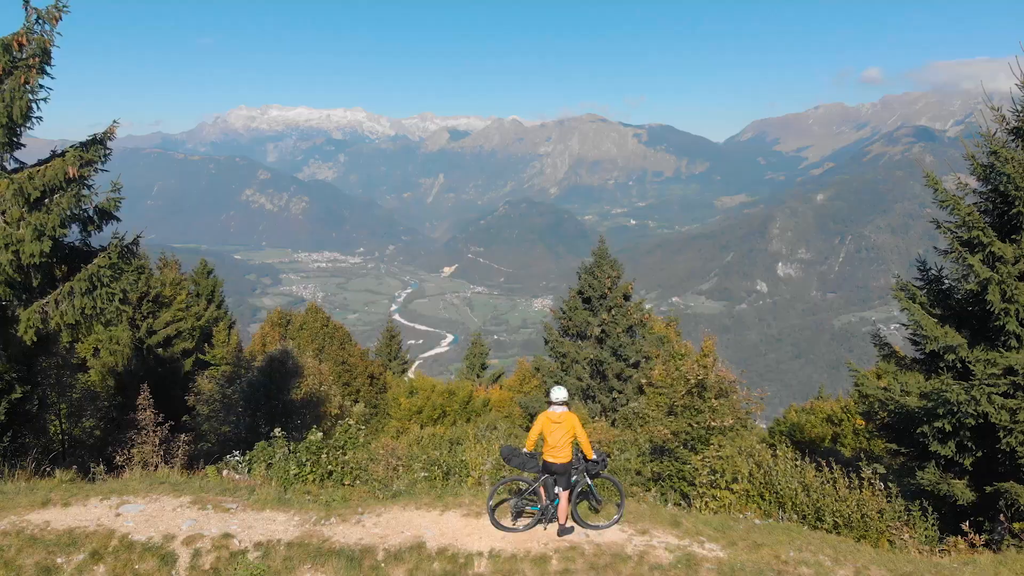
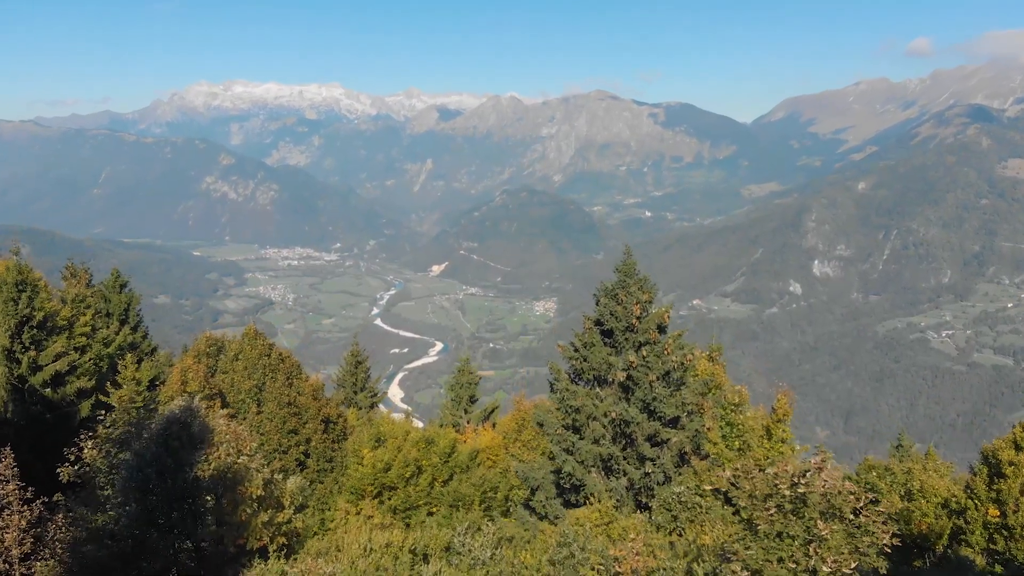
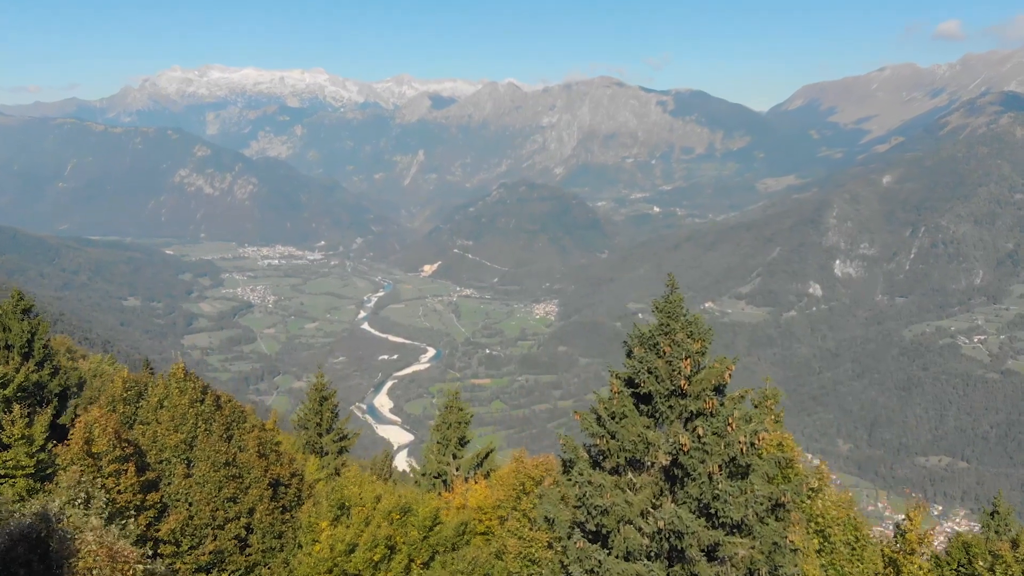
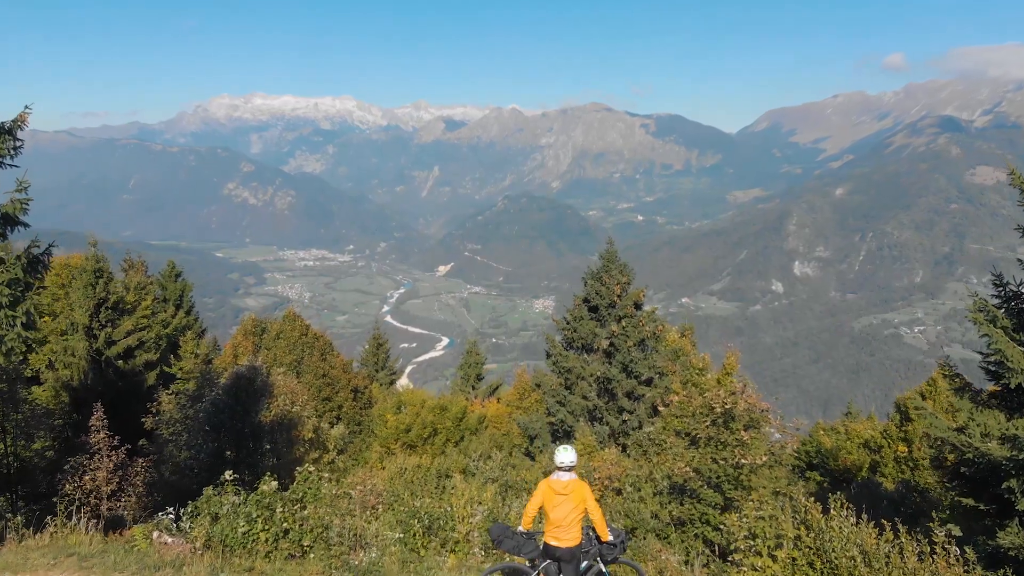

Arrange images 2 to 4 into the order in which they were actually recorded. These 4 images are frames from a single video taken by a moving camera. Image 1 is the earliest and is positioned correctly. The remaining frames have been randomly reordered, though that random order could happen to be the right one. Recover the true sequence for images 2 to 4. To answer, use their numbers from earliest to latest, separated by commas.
4, 2, 3
